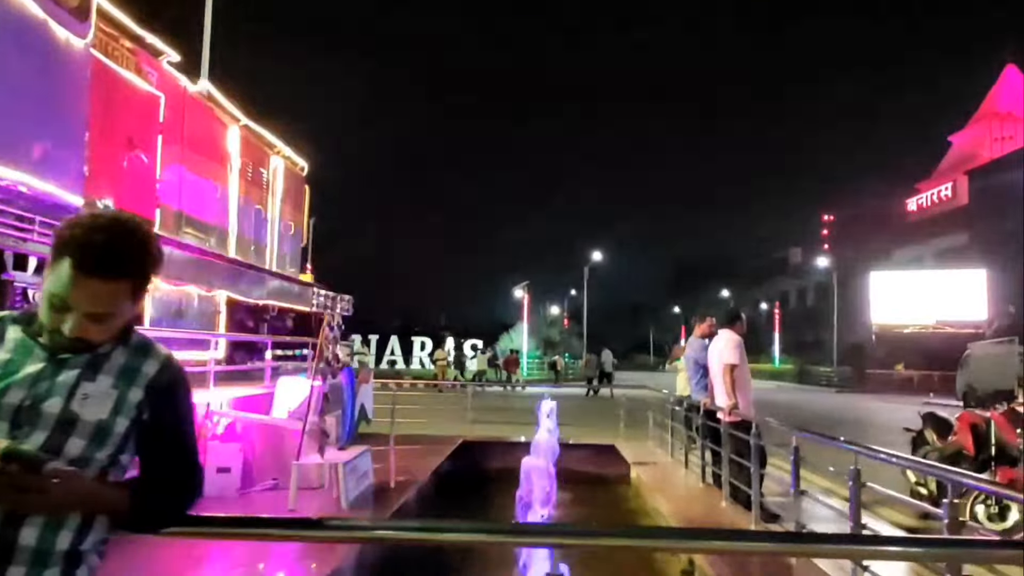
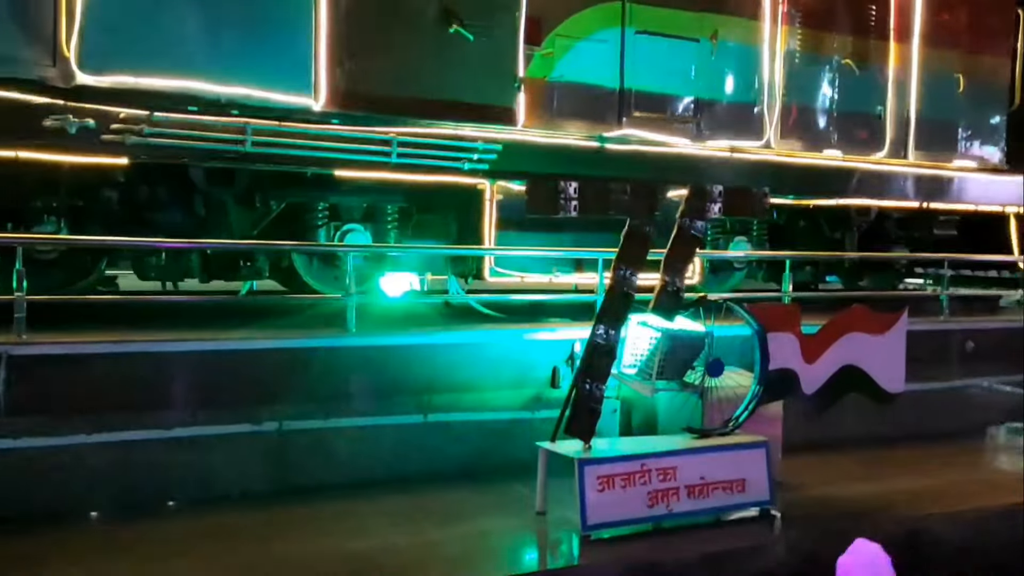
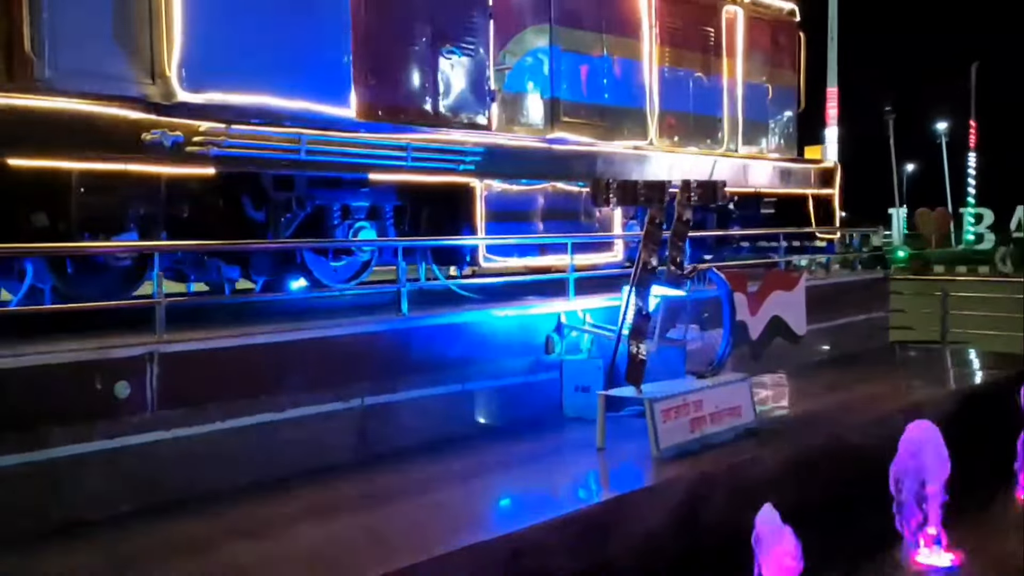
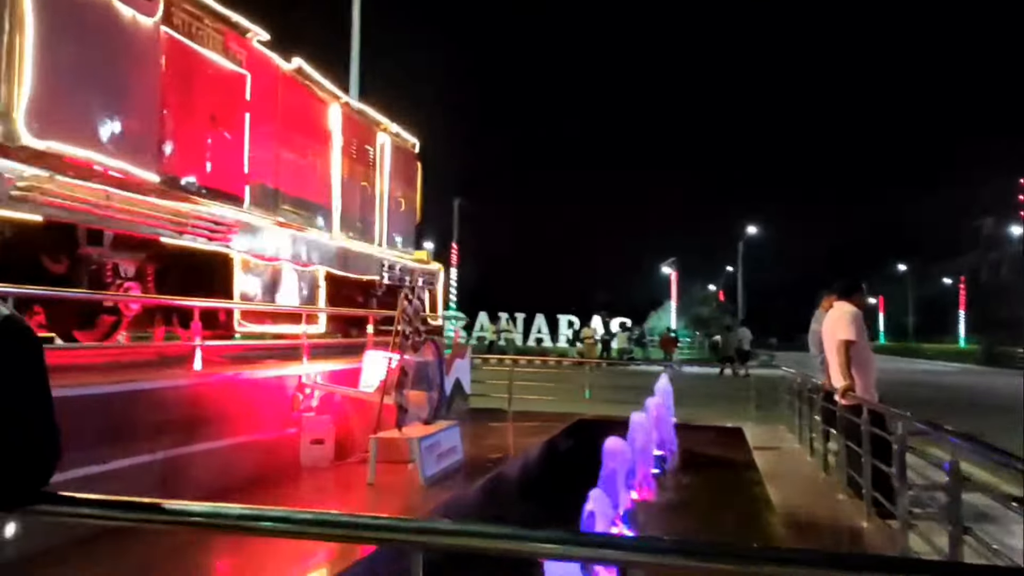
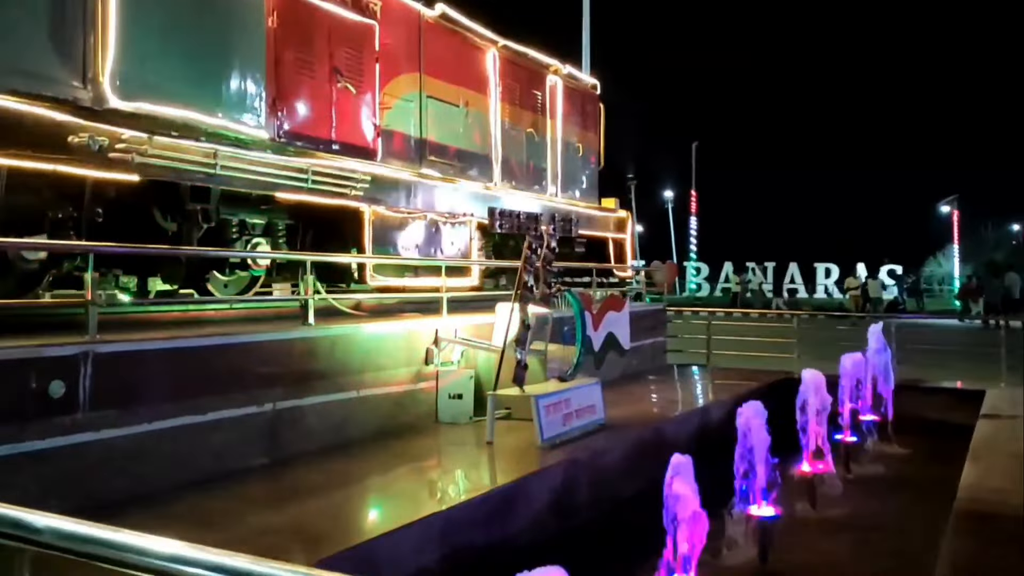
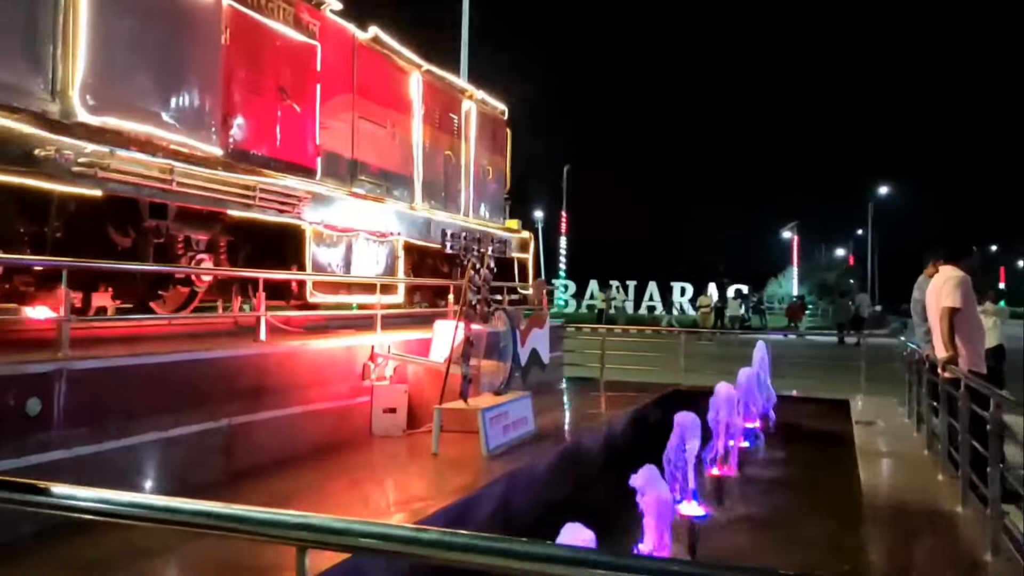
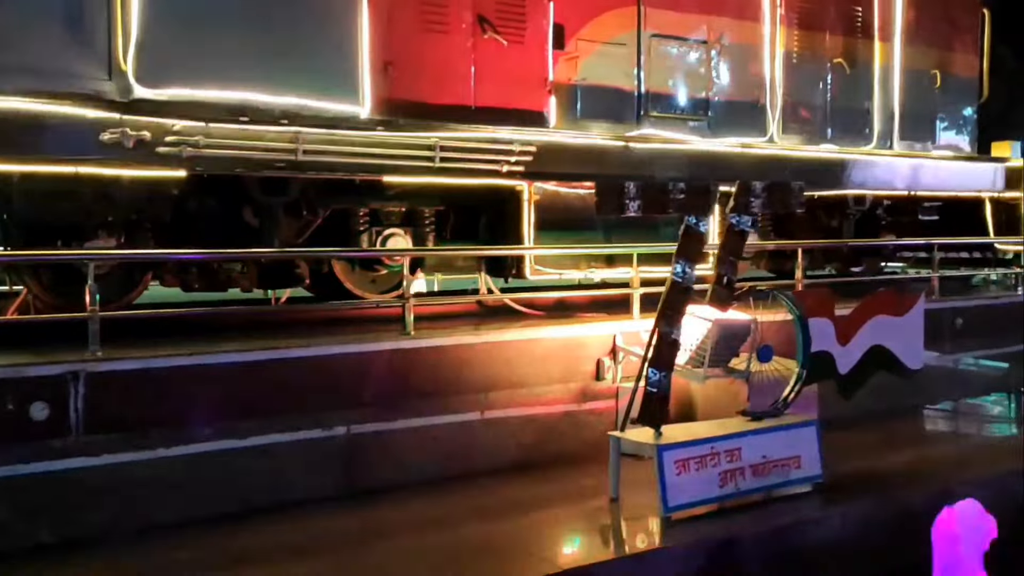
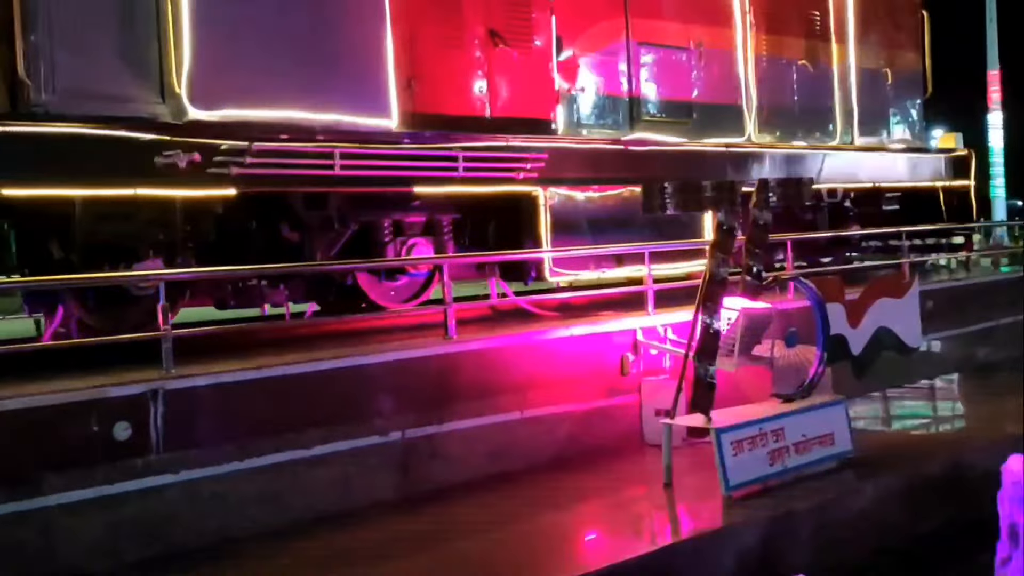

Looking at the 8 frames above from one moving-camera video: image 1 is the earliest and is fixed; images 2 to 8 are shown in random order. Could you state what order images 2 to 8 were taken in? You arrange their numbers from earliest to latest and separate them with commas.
4, 6, 5, 3, 8, 7, 2
